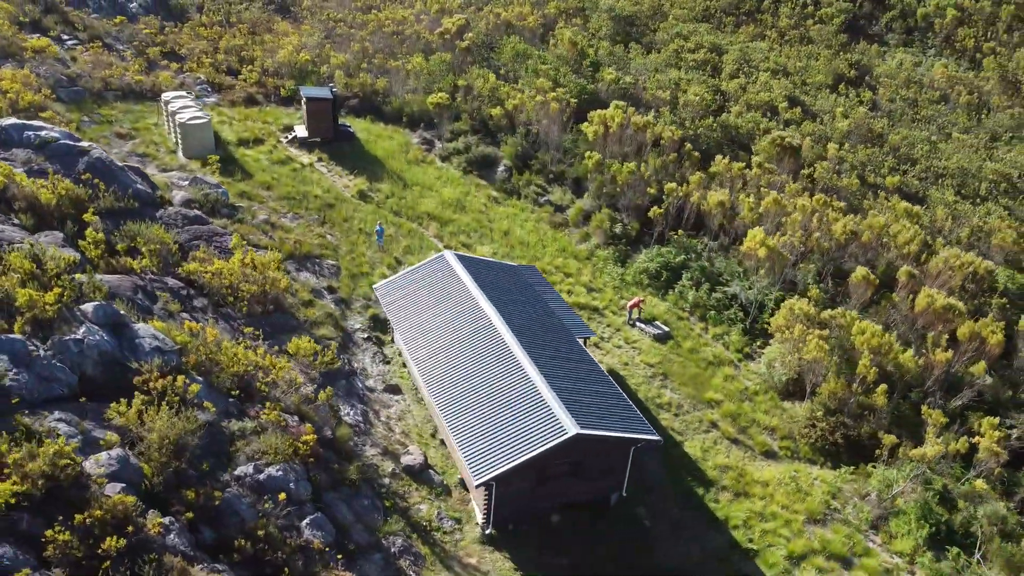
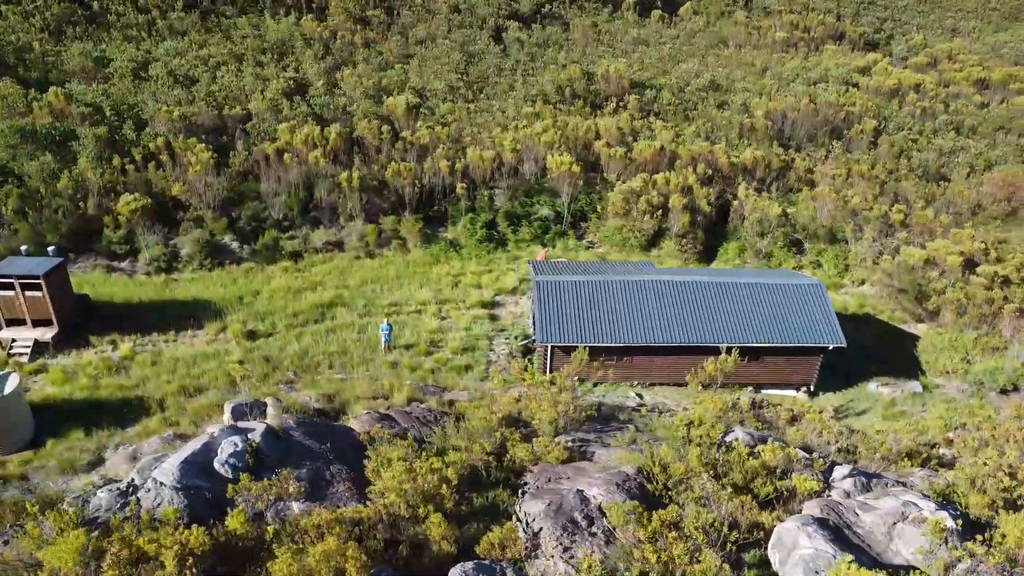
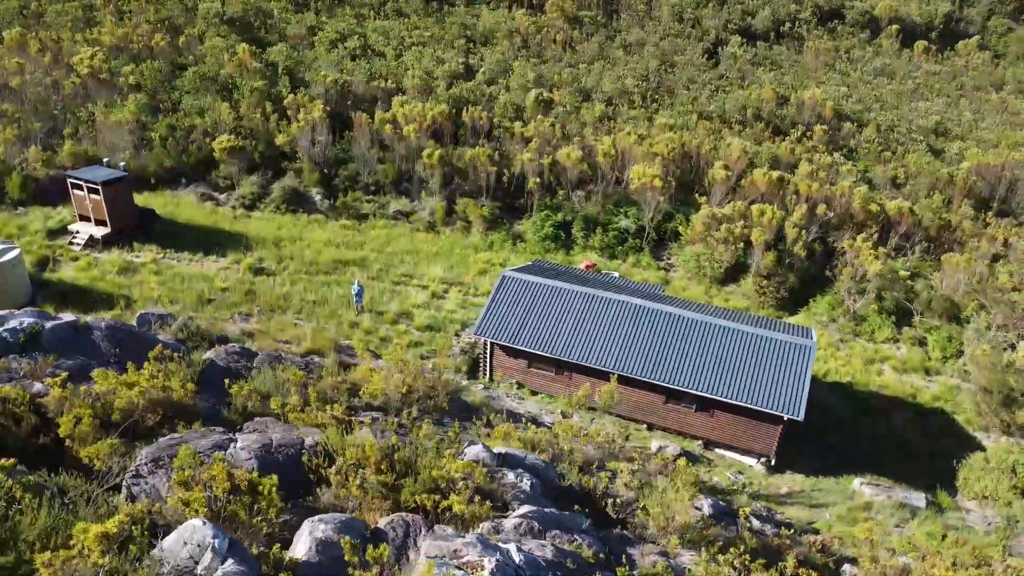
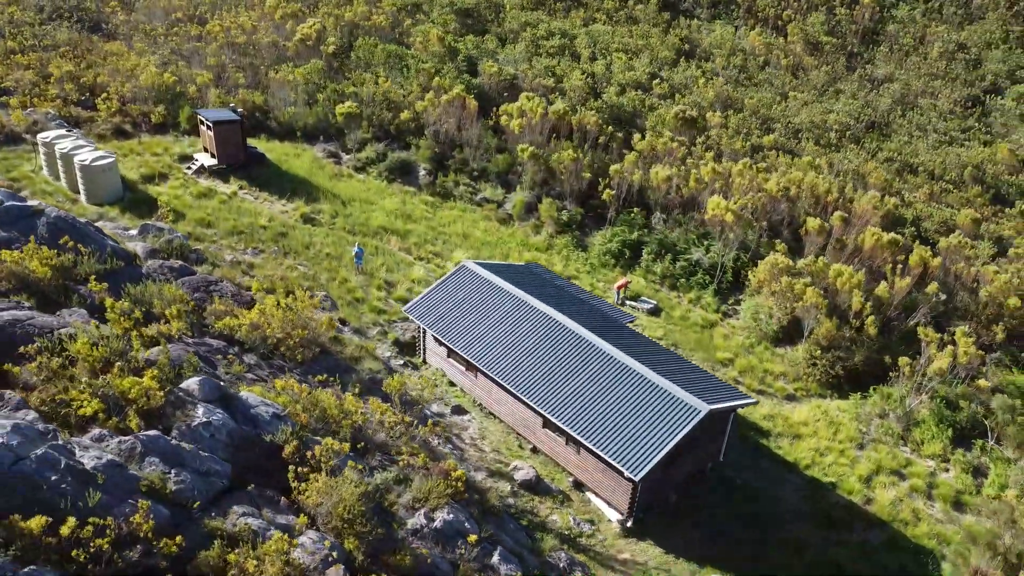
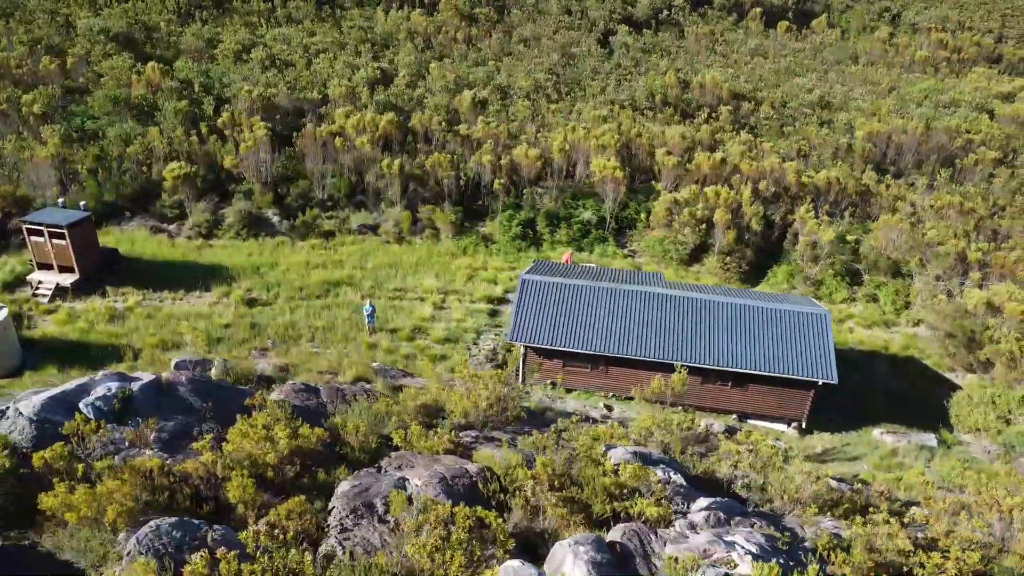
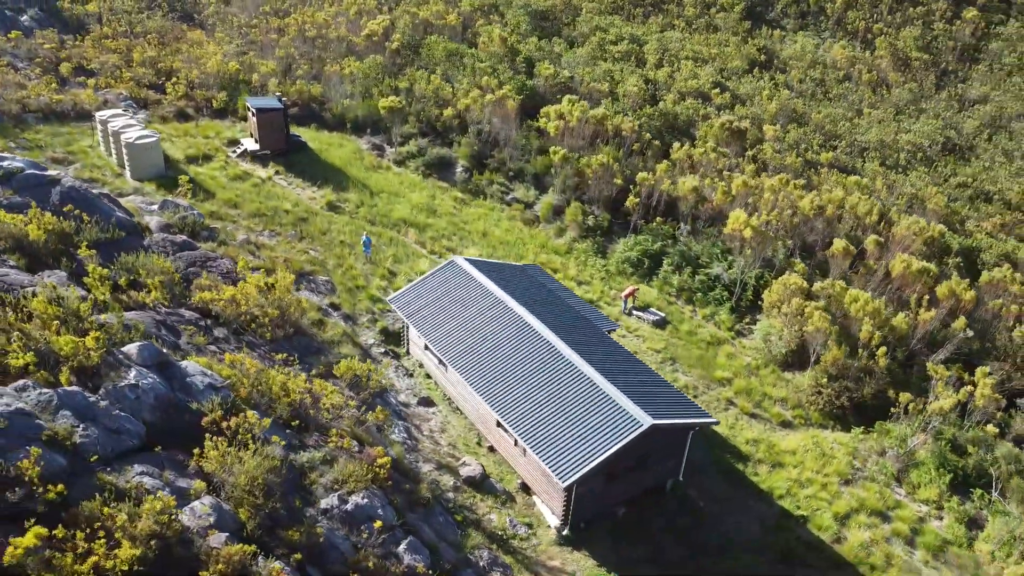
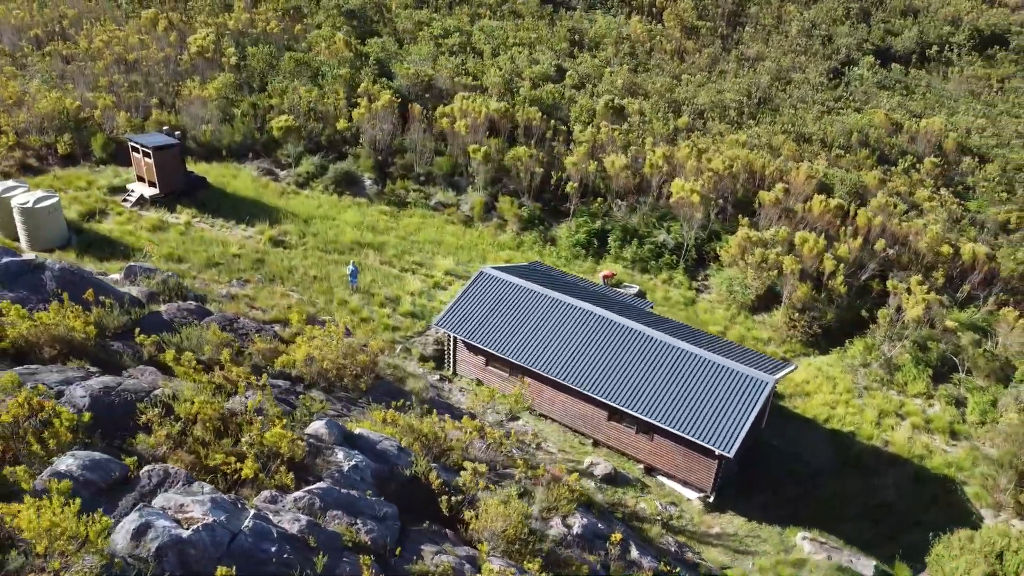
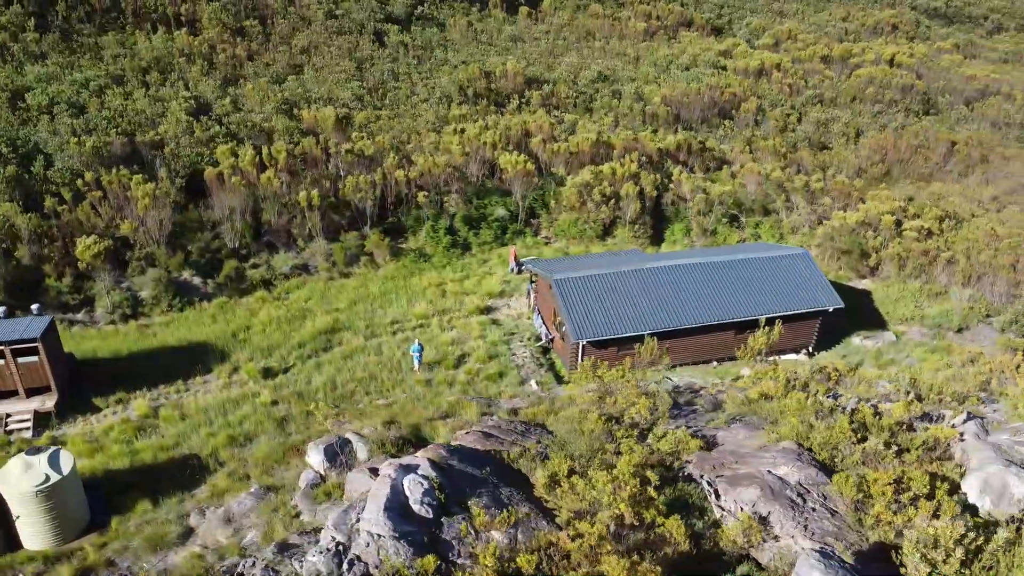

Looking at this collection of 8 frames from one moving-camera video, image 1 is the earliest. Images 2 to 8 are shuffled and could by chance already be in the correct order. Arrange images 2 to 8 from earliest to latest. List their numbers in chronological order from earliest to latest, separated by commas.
6, 4, 7, 3, 5, 2, 8
